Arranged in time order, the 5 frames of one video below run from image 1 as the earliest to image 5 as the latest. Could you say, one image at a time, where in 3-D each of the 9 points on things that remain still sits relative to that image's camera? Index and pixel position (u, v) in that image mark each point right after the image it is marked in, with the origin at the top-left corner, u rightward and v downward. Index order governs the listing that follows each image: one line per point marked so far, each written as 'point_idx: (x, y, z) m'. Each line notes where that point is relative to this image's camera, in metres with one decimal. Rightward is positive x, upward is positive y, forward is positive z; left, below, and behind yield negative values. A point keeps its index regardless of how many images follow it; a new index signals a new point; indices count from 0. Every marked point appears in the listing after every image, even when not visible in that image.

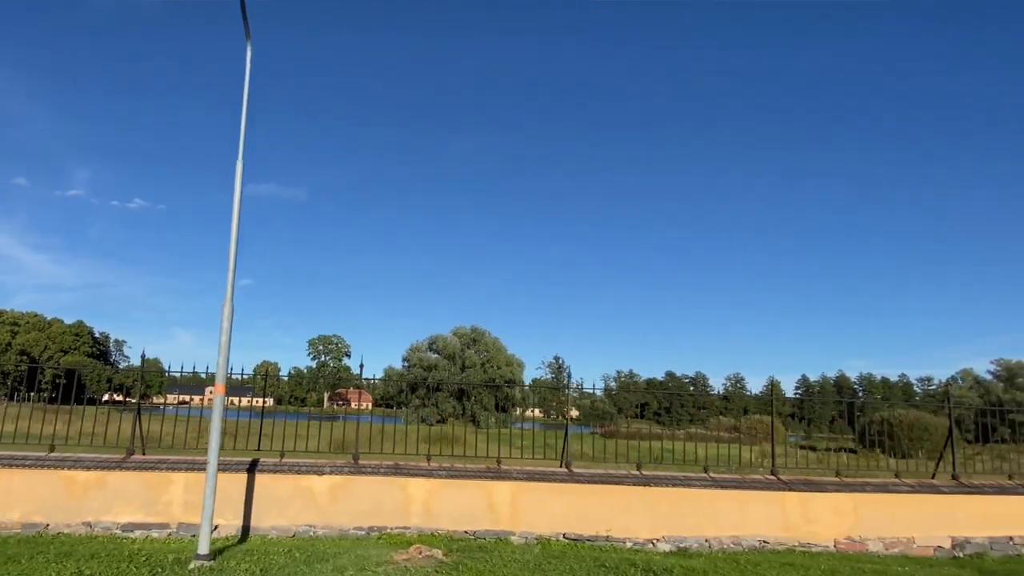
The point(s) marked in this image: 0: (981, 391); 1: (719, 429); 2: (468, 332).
0: (+12.0, -2.6, +15.7) m
1: (+3.5, -2.1, +9.3) m
2: (-1.0, -1.0, +14.3) m
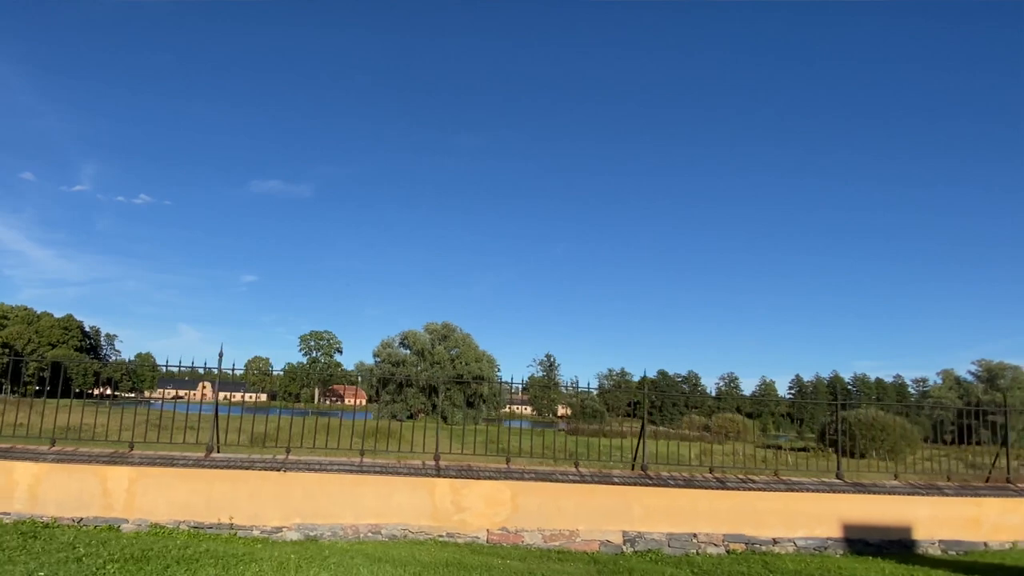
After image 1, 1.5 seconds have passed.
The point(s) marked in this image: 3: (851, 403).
0: (+11.3, -2.6, +15.6) m
1: (+2.8, -2.1, +9.2) m
2: (-1.7, -0.9, +14.2) m
3: (+5.1, -1.7, +9.1) m
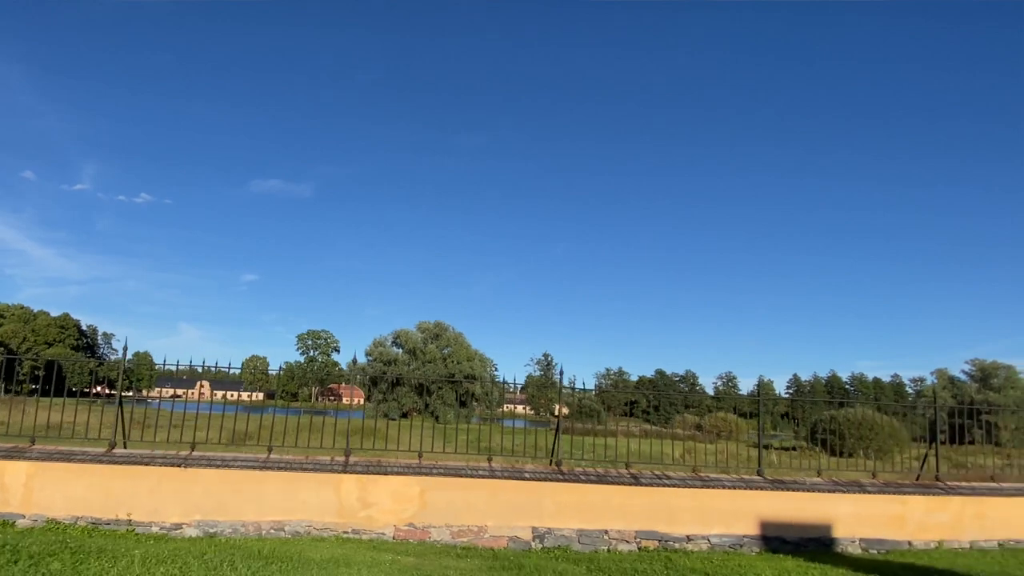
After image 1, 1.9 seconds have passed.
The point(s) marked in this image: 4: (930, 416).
0: (+11.2, -2.6, +15.6) m
1: (+2.6, -2.1, +9.2) m
2: (-1.8, -0.9, +14.2) m
3: (+4.9, -1.7, +9.0) m
4: (+6.3, -1.9, +9.2) m
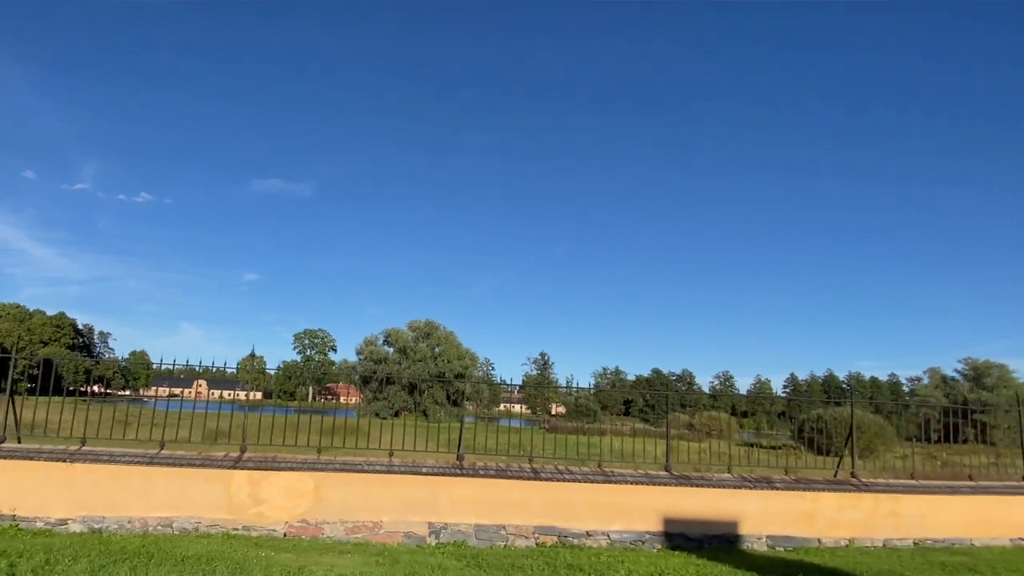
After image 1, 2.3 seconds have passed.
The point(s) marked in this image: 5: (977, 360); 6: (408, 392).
0: (+11.0, -2.6, +15.5) m
1: (+2.4, -2.1, +9.2) m
2: (-2.0, -0.9, +14.2) m
3: (+4.7, -1.7, +9.0) m
4: (+6.1, -1.9, +9.2) m
5: (+12.6, -2.0, +16.6) m
6: (-1.5, -1.5, +8.9) m
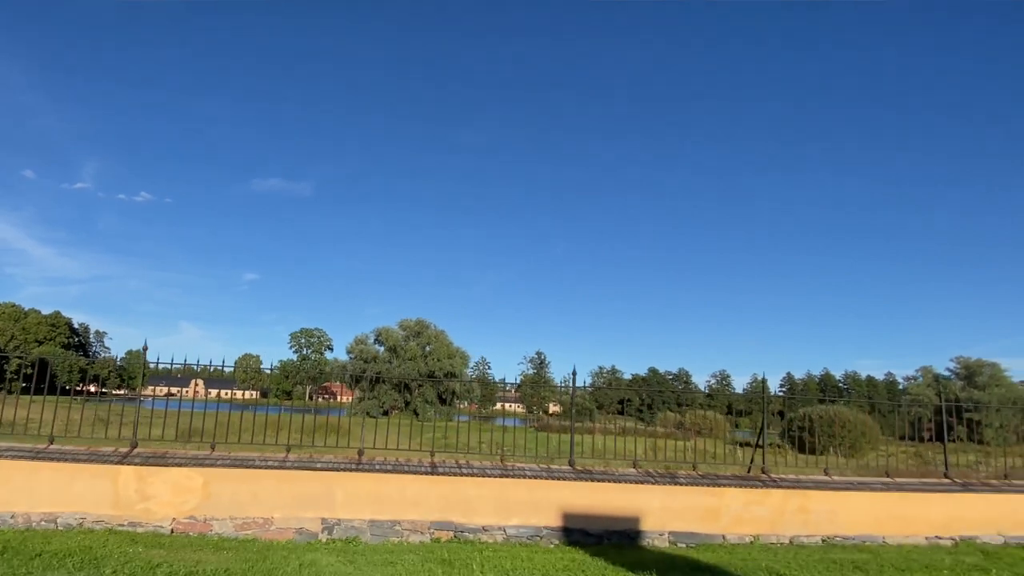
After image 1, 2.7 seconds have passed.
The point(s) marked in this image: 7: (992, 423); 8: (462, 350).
0: (+10.8, -2.5, +15.5) m
1: (+2.2, -2.0, +9.1) m
2: (-2.2, -0.8, +14.2) m
3: (+4.5, -1.6, +9.0) m
4: (+5.9, -1.9, +9.2) m
5: (+12.3, -1.9, +16.5) m
6: (-1.7, -1.5, +8.9) m
7: (+7.6, -2.1, +9.7) m
8: (-1.1, -1.4, +13.8) m
